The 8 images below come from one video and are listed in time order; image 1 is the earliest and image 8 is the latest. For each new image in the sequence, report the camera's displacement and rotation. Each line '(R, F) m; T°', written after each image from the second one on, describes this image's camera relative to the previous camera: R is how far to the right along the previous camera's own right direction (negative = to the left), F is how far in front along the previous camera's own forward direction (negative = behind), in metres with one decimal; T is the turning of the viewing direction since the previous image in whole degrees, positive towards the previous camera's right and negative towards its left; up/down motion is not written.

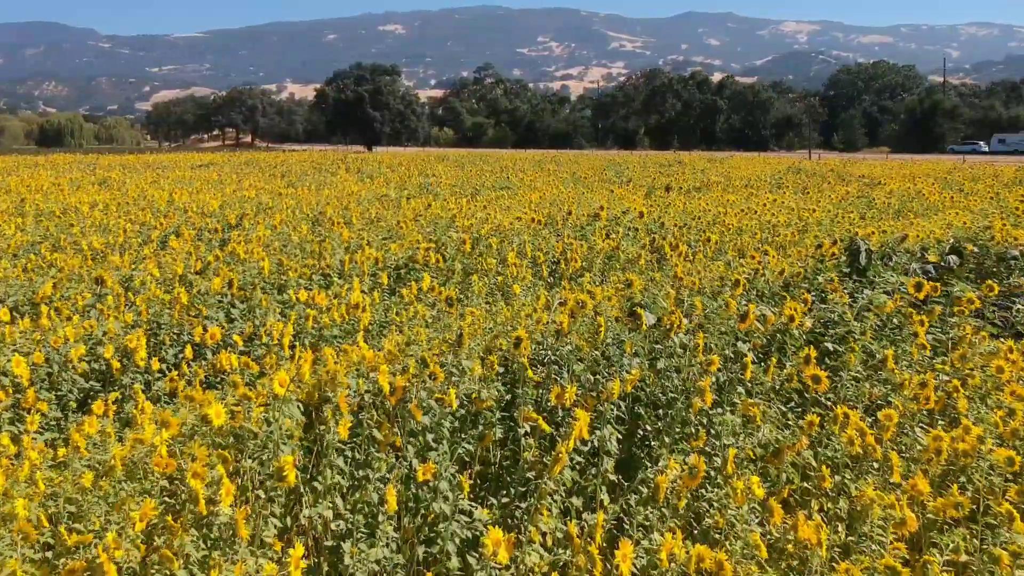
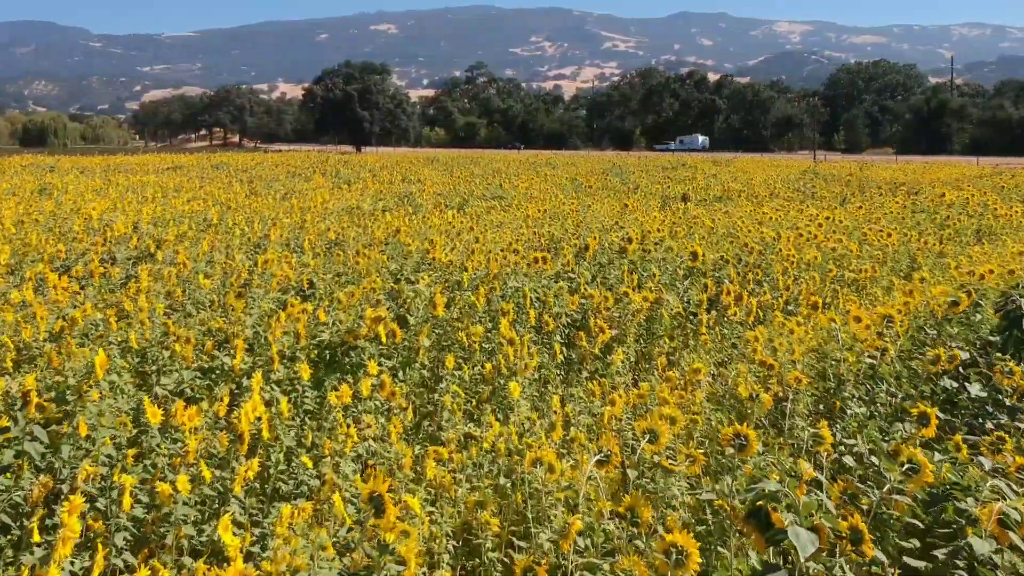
(0.0, +1.9) m; 0°
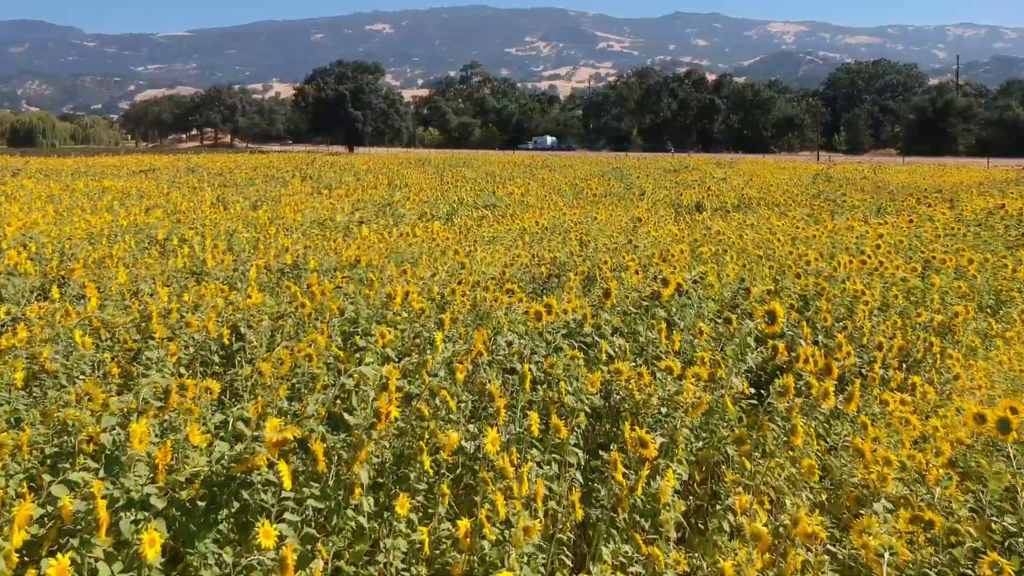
(0.0, +1.3) m; 0°
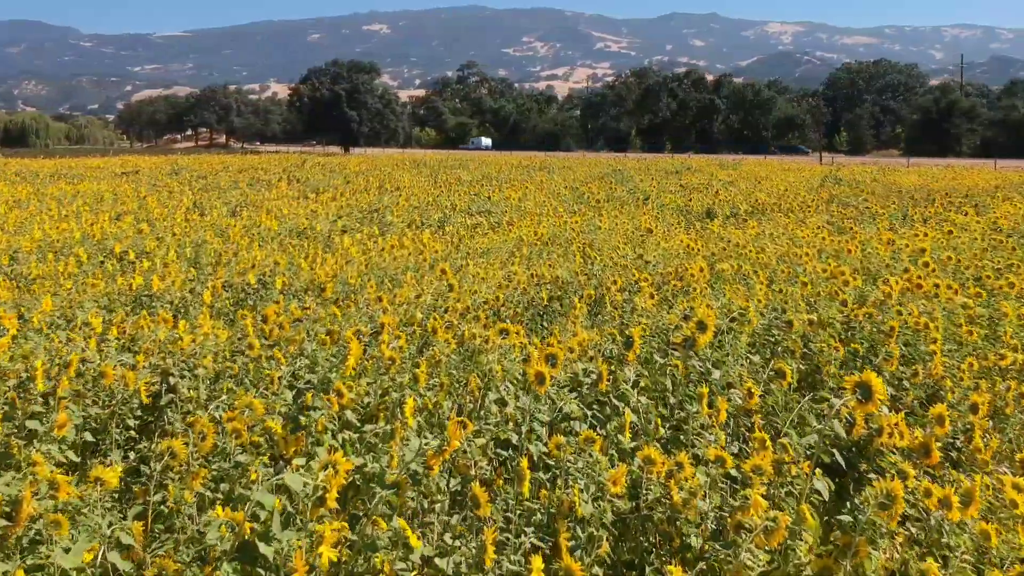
(0.0, +0.8) m; 0°
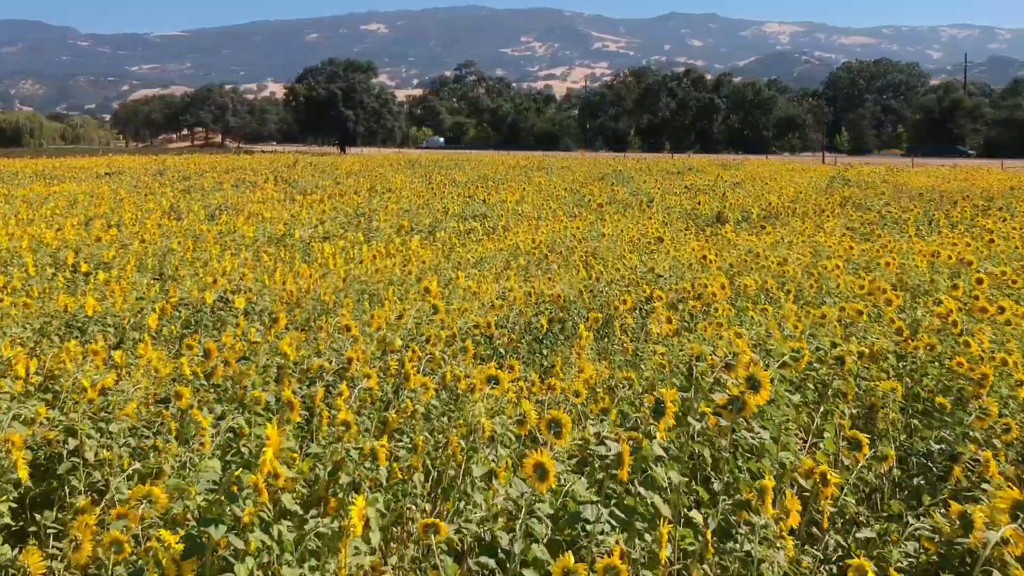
(0.0, +0.7) m; 0°
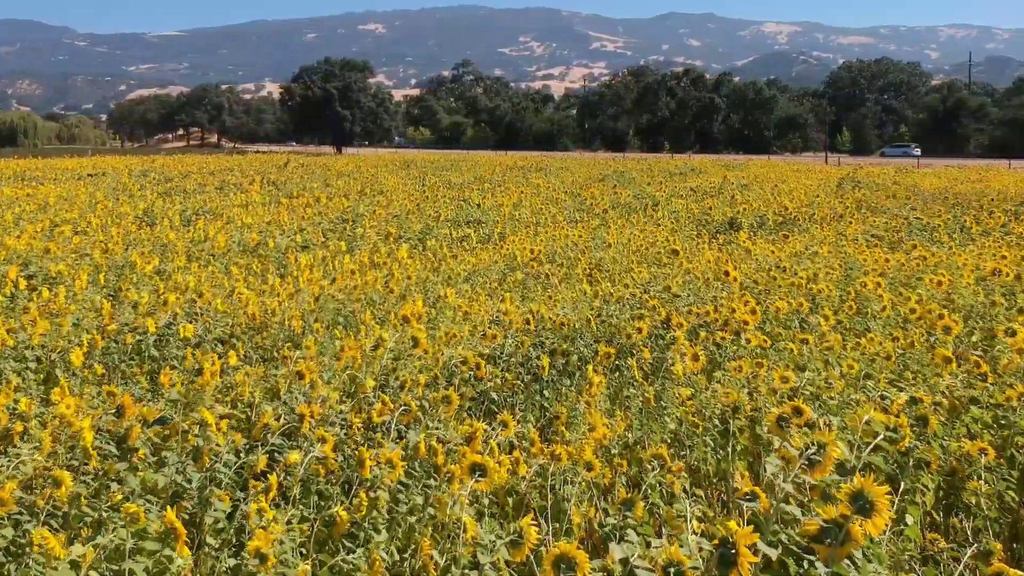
(0.0, +0.7) m; 0°
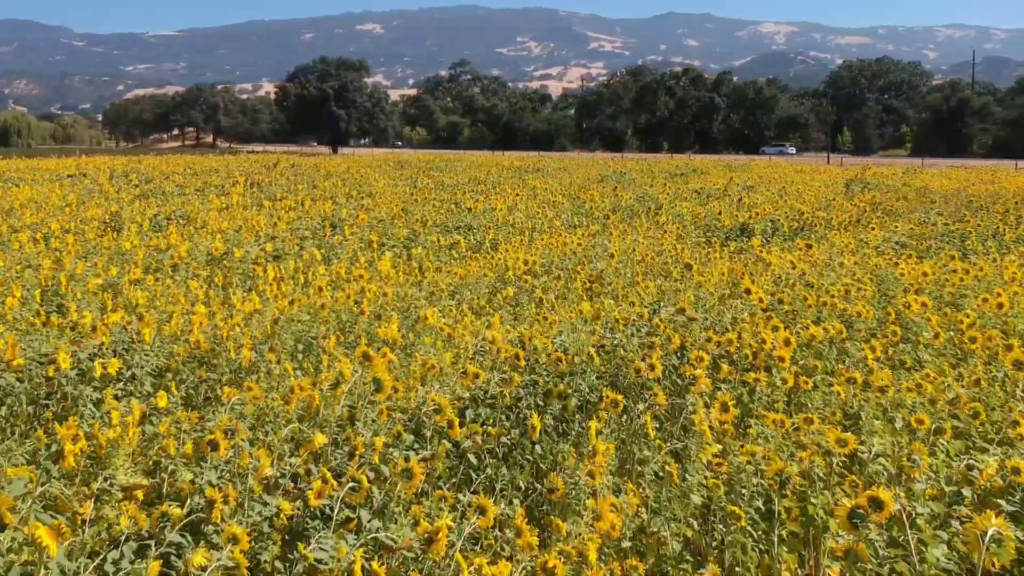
(0.0, +0.7) m; 0°
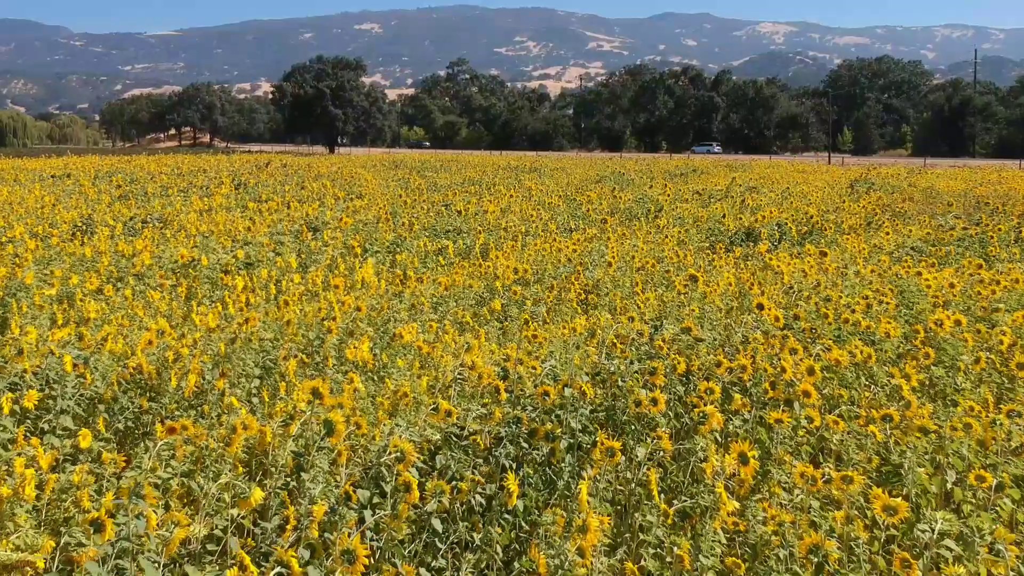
(+0.1, +0.5) m; 0°
